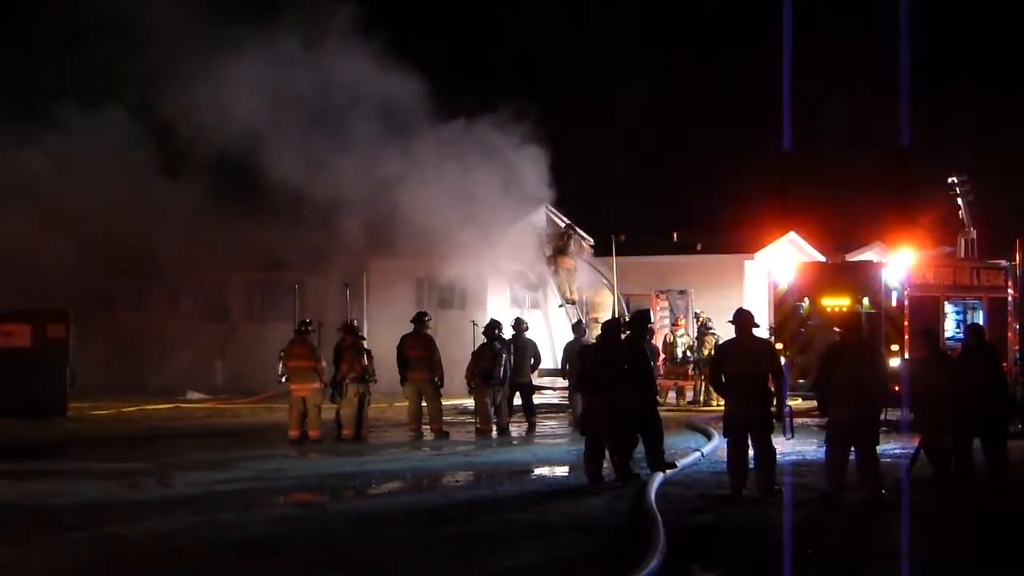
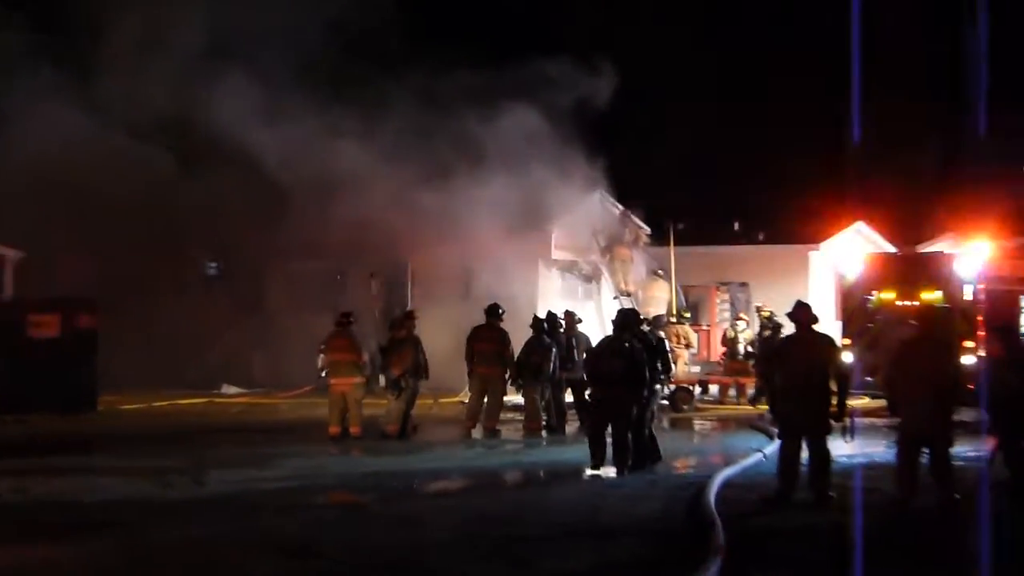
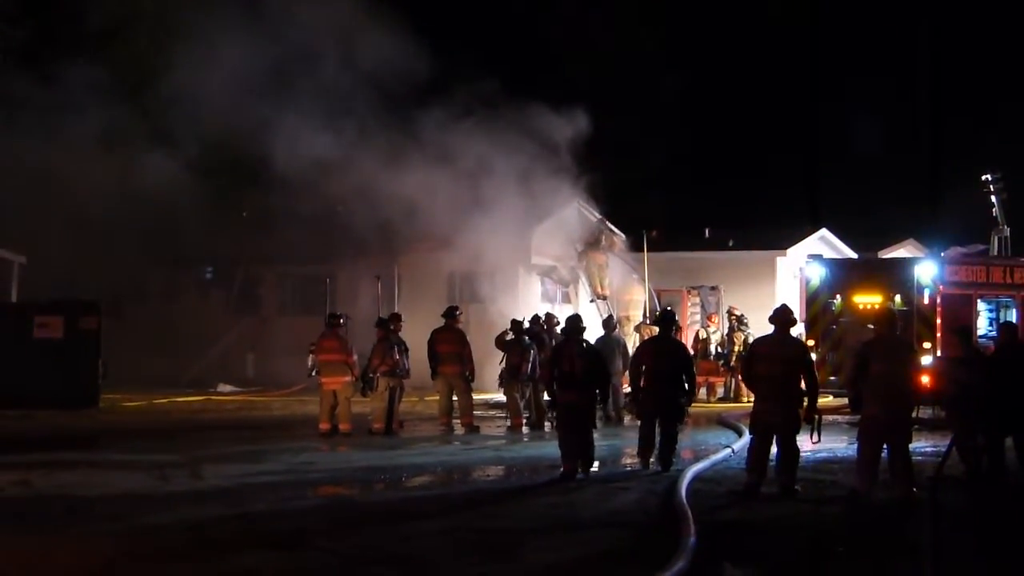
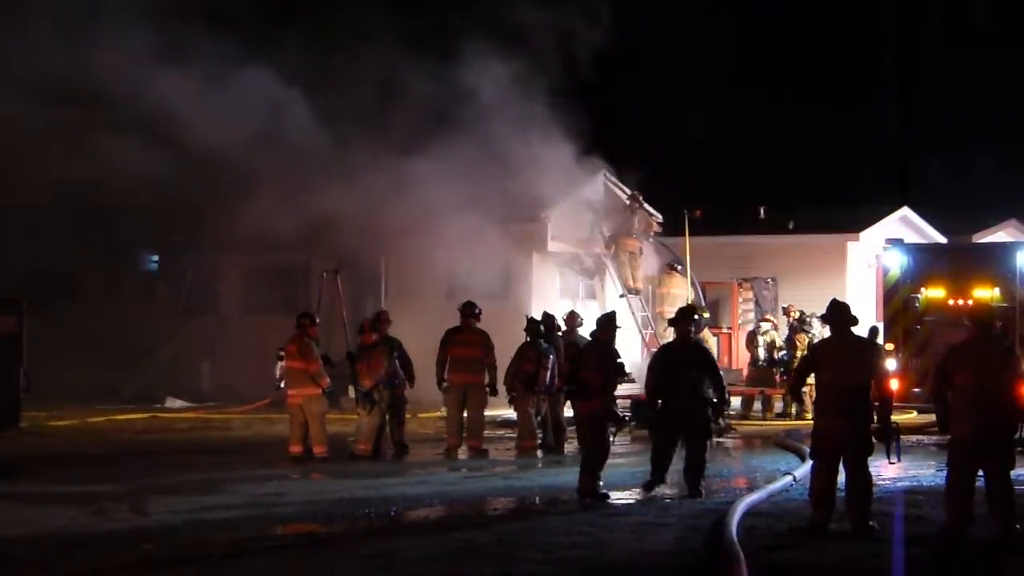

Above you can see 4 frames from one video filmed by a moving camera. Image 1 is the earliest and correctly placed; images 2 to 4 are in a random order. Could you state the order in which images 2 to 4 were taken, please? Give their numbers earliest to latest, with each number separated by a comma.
3, 2, 4
